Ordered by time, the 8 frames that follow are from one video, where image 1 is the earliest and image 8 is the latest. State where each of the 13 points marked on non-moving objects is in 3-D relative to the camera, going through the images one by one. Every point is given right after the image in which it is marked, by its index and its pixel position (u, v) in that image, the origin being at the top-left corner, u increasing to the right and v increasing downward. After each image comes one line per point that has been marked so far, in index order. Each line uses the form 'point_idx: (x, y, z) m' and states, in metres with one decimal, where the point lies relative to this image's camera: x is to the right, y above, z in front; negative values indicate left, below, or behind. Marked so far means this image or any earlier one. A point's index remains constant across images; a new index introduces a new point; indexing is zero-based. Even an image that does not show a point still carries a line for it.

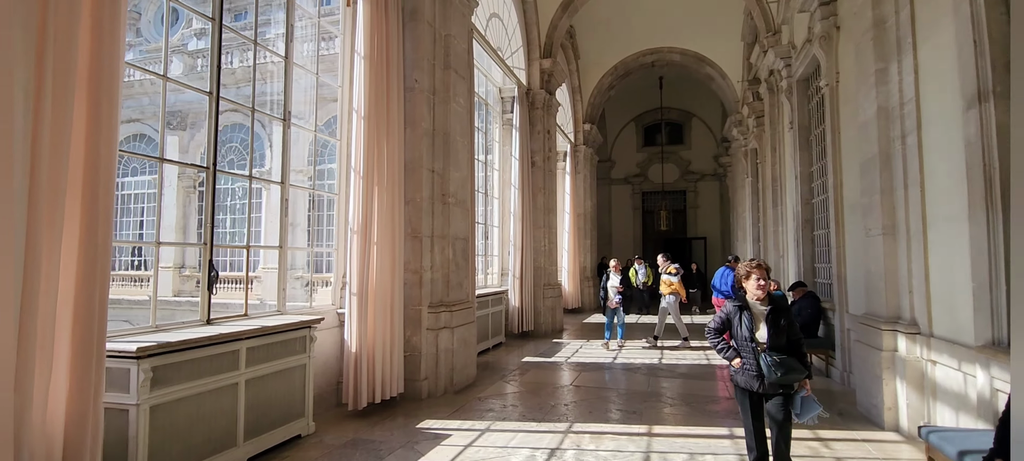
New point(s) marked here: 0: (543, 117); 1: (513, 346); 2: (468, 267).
0: (+0.6, +2.2, +10.1) m
1: (0.0, -1.9, +8.4) m
2: (-0.5, -0.4, +6.1) m
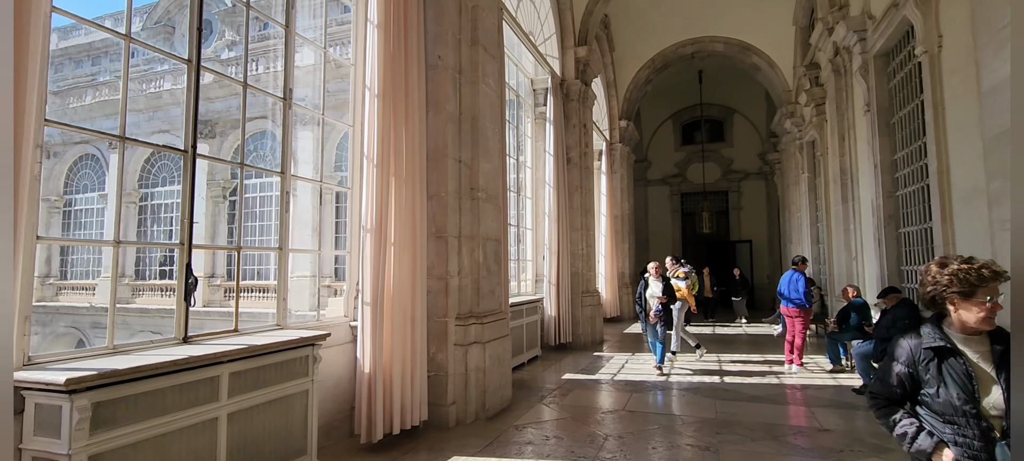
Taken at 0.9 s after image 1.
0: (+1.2, +2.2, +9.3) m
1: (+0.6, -1.9, +7.6) m
2: (-0.1, -0.4, +5.3) m
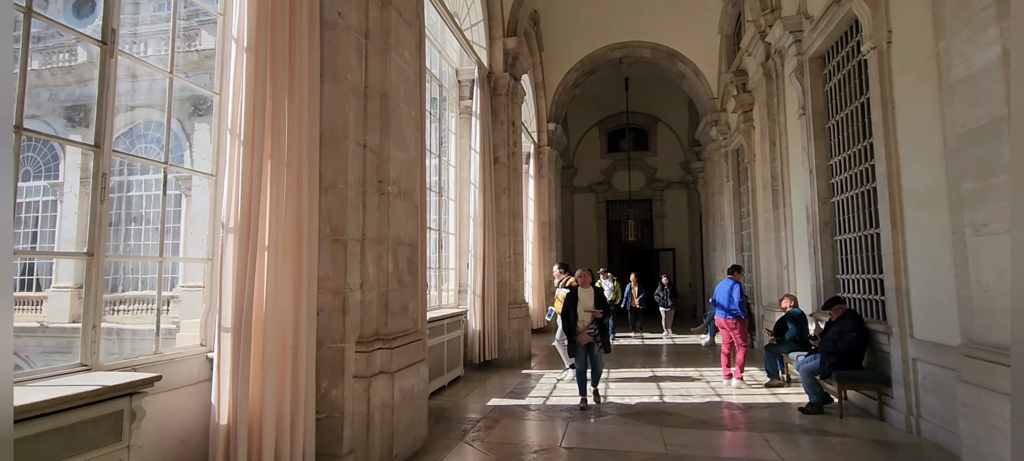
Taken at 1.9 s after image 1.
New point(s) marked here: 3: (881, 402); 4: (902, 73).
0: (-0.1, +2.1, +8.6) m
1: (-0.5, -2.0, +6.8) m
2: (-0.8, -0.4, +4.4) m
3: (+3.4, -1.6, +4.7) m
4: (+3.3, +1.3, +4.4) m
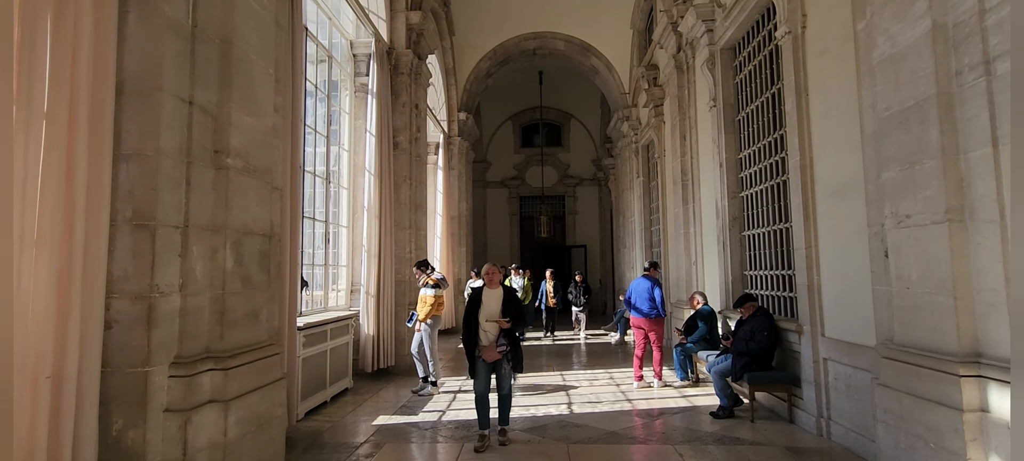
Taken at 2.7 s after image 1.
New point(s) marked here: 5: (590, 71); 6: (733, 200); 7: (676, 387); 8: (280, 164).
0: (-1.6, +2.2, +7.8) m
1: (-1.7, -1.9, +6.0) m
2: (-1.6, -0.4, +3.6) m
3: (+2.5, -1.5, +4.5) m
4: (+2.5, +1.4, +4.2) m
5: (+2.0, +4.2, +13.6) m
6: (+2.6, +0.4, +6.1) m
7: (+1.9, -1.8, +6.0) m
8: (-1.6, +0.5, +3.7) m
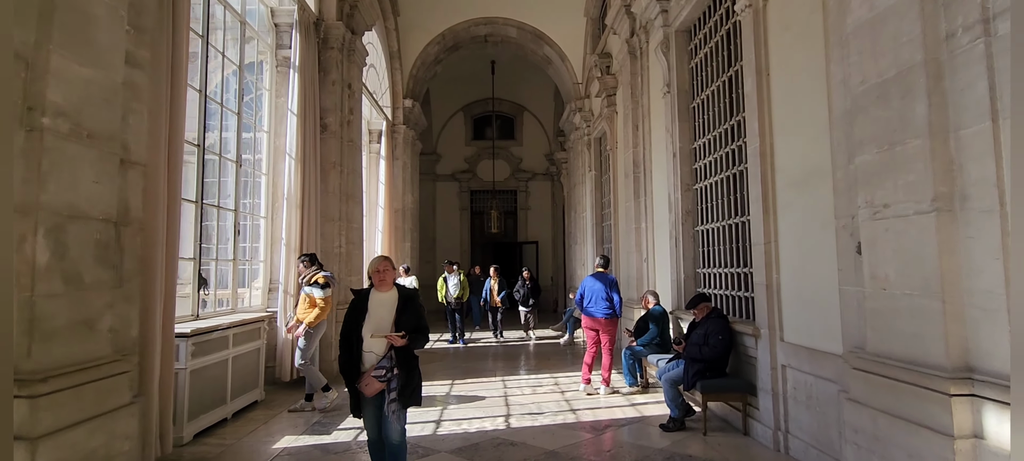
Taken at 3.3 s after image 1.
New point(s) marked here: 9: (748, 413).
0: (-2.3, +2.3, +7.0) m
1: (-2.4, -1.8, +5.2) m
2: (-2.1, -0.3, +2.8) m
3: (+1.9, -1.5, +4.2) m
4: (+1.9, +1.4, +3.8) m
5: (+0.8, +4.3, +13.1) m
6: (+1.9, +0.4, +5.7) m
7: (+1.2, -1.7, +5.5) m
8: (-2.1, +0.6, +2.9) m
9: (+1.9, -1.5, +4.1) m
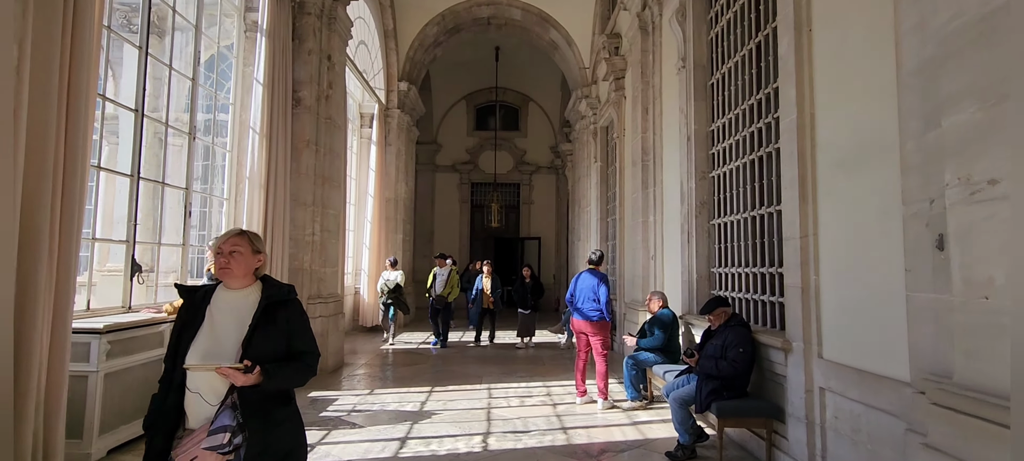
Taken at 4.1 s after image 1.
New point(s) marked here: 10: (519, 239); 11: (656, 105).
0: (-2.4, +2.4, +6.3) m
1: (-2.5, -1.6, +4.6) m
2: (-2.2, -0.1, +2.1) m
3: (+1.7, -1.4, +3.4) m
4: (+1.8, +1.5, +3.0) m
5: (+0.9, +4.4, +12.3) m
6: (+1.8, +0.5, +5.0) m
7: (+1.1, -1.7, +4.8) m
8: (-2.2, +0.7, +2.2) m
9: (+1.7, -1.4, +3.4) m
10: (+0.2, -0.3, +15.9) m
11: (+1.7, +1.5, +6.3) m
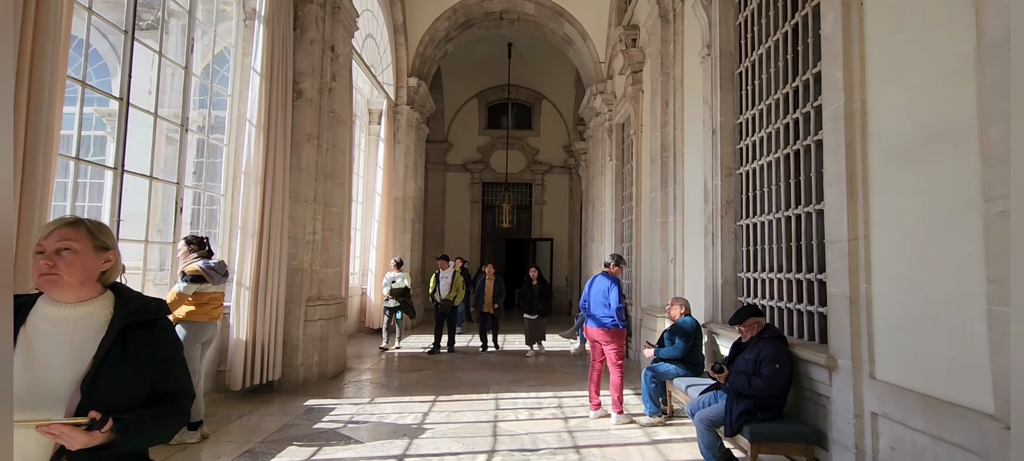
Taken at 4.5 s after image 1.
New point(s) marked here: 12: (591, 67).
0: (-2.2, +2.5, +6.0) m
1: (-2.5, -1.6, +4.3) m
2: (-2.2, -0.1, +1.9) m
3: (+1.8, -1.4, +3.0) m
4: (+1.9, +1.5, +2.6) m
5: (+1.2, +4.4, +12.0) m
6: (+1.9, +0.5, +4.6) m
7: (+1.1, -1.7, +4.5) m
8: (-2.2, +0.7, +2.0) m
9: (+1.8, -1.4, +3.0) m
10: (+0.6, -0.3, +15.6) m
11: (+1.9, +1.5, +5.9) m
12: (+1.7, +3.5, +11.1) m
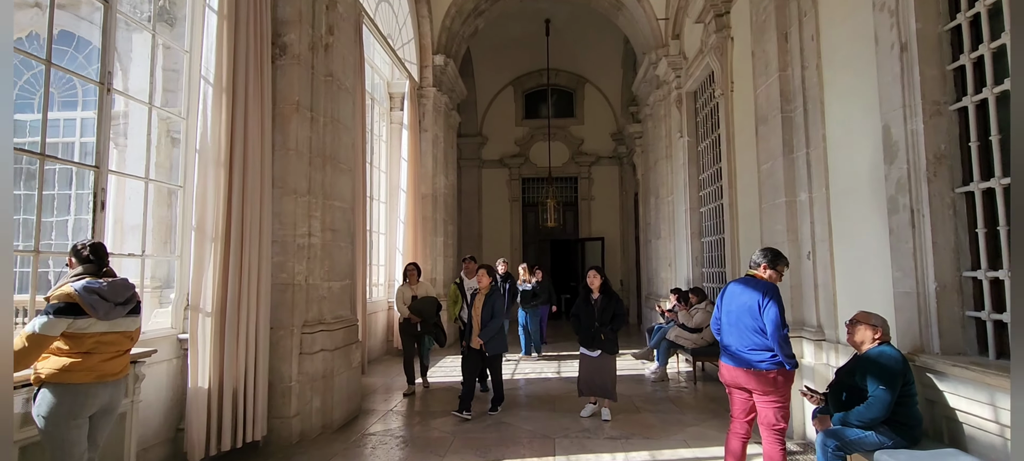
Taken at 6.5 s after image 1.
0: (-1.8, +2.4, +4.6) m
1: (-2.0, -1.6, +2.8) m
2: (-2.0, -0.1, +0.4) m
3: (+2.1, -1.3, +1.3) m
4: (+2.1, +1.6, +0.9) m
5: (+2.0, +4.5, +10.3) m
6: (+2.3, +0.6, +2.9) m
7: (+1.6, -1.5, +2.7) m
8: (-2.0, +0.7, +0.5) m
9: (+2.1, -1.2, +1.2) m
10: (+1.8, -0.2, +13.9) m
11: (+2.3, +1.6, +4.2) m
12: (+2.4, +3.6, +9.3) m
